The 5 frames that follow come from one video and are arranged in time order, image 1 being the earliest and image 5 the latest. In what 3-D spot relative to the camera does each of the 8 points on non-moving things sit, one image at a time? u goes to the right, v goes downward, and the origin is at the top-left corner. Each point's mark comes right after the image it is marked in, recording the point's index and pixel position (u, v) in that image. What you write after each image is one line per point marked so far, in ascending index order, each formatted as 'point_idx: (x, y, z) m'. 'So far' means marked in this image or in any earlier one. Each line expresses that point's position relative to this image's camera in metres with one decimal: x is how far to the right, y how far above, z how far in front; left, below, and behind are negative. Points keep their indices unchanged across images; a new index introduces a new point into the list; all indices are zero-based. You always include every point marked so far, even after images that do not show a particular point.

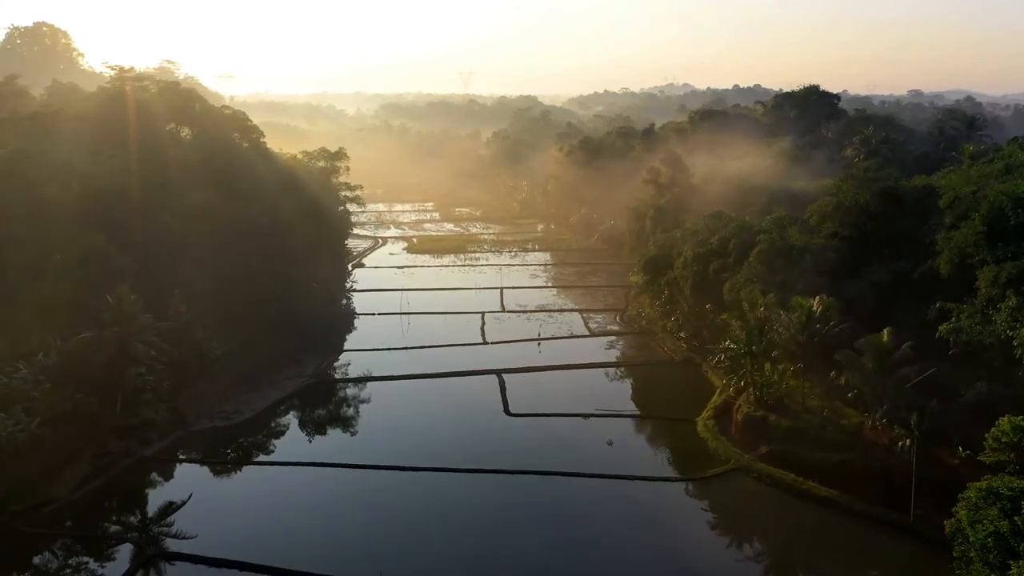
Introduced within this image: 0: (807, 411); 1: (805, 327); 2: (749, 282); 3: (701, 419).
0: (+7.5, -3.1, +17.2) m
1: (+7.2, -1.0, +16.5) m
2: (+6.8, +0.2, +19.6) m
3: (+5.3, -3.7, +19.0) m
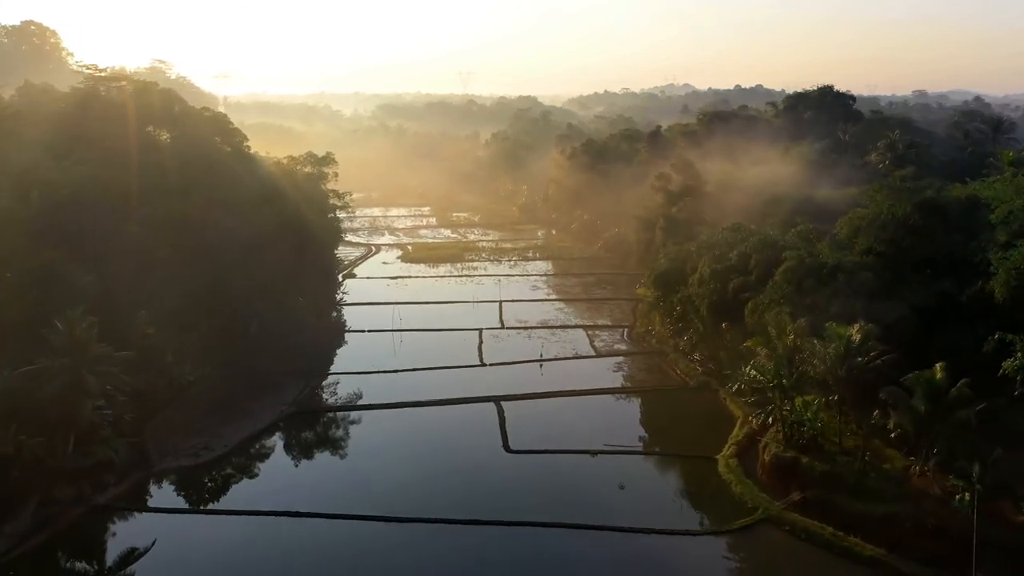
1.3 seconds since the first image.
0: (+7.5, -3.7, +15.2) m
1: (+7.2, -1.5, +14.6) m
2: (+6.8, -0.4, +17.7) m
3: (+5.3, -4.3, +17.0) m
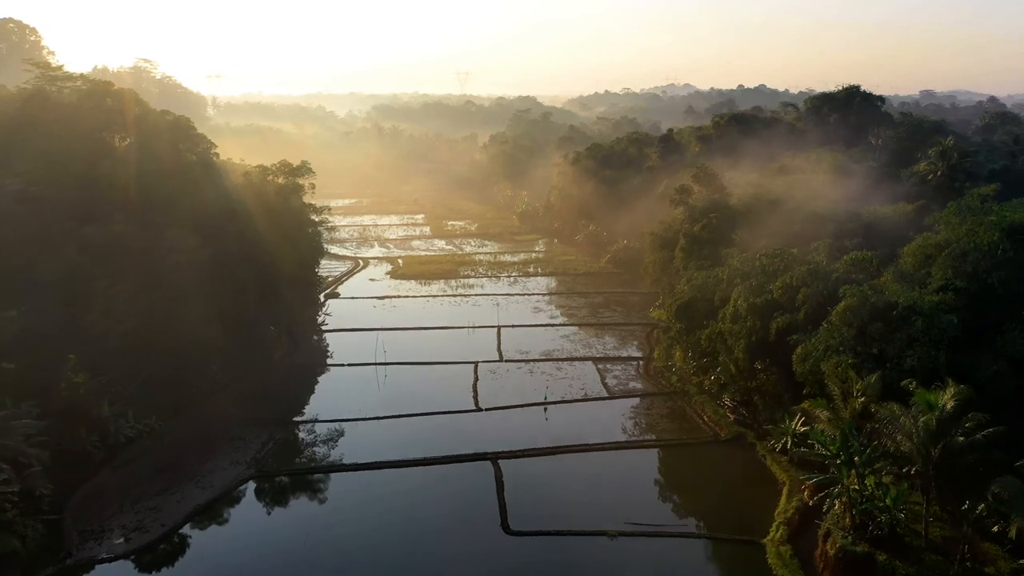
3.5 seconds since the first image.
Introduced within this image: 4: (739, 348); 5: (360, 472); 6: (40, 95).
0: (+7.5, -4.7, +12.0) m
1: (+7.2, -2.5, +11.4) m
2: (+6.8, -1.4, +14.5) m
3: (+5.3, -5.2, +13.9) m
4: (+5.8, -1.6, +17.3) m
5: (-3.9, -4.7, +17.1) m
6: (-14.1, +5.6, +19.9) m
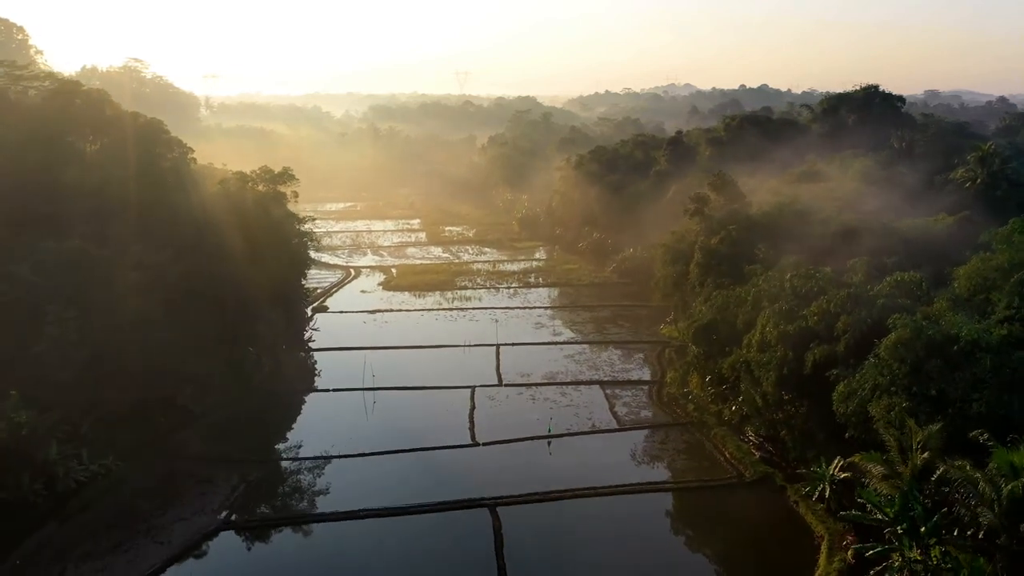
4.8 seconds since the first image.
0: (+7.5, -5.2, +10.1) m
1: (+7.2, -3.1, +9.5) m
2: (+6.8, -1.9, +12.6) m
3: (+5.3, -5.8, +11.9) m
4: (+5.8, -2.1, +15.4) m
5: (-3.9, -5.3, +15.1) m
6: (-14.1, +5.1, +18.0) m
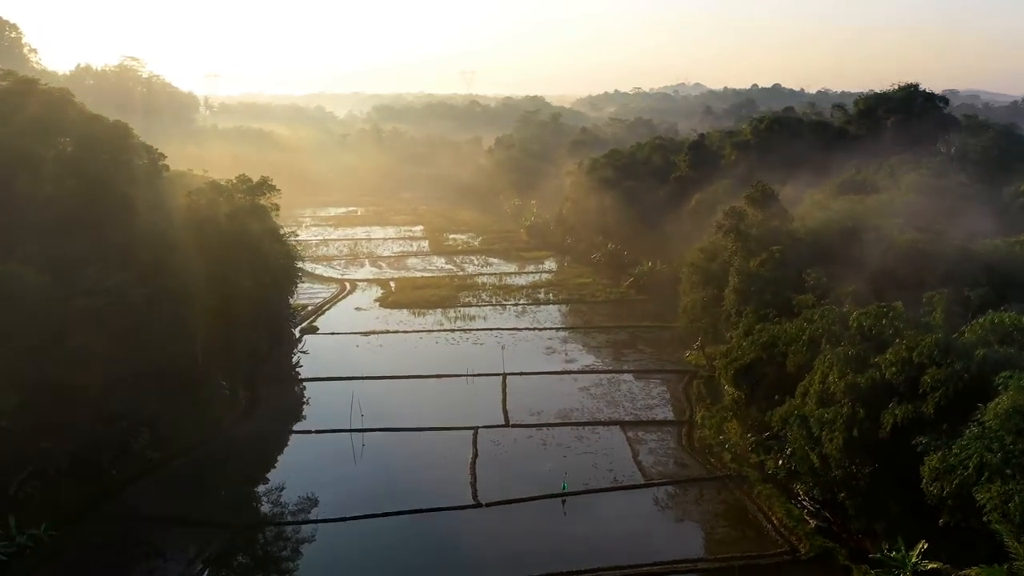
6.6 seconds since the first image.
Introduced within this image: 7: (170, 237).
0: (+7.6, -6.0, +7.4) m
1: (+7.3, -3.8, +6.8) m
2: (+7.0, -2.7, +9.8) m
3: (+5.4, -6.5, +9.2) m
4: (+6.0, -2.9, +12.7) m
5: (-3.7, -6.1, +12.5) m
6: (-13.9, +4.3, +15.4) m
7: (-9.5, +1.5, +18.6) m
